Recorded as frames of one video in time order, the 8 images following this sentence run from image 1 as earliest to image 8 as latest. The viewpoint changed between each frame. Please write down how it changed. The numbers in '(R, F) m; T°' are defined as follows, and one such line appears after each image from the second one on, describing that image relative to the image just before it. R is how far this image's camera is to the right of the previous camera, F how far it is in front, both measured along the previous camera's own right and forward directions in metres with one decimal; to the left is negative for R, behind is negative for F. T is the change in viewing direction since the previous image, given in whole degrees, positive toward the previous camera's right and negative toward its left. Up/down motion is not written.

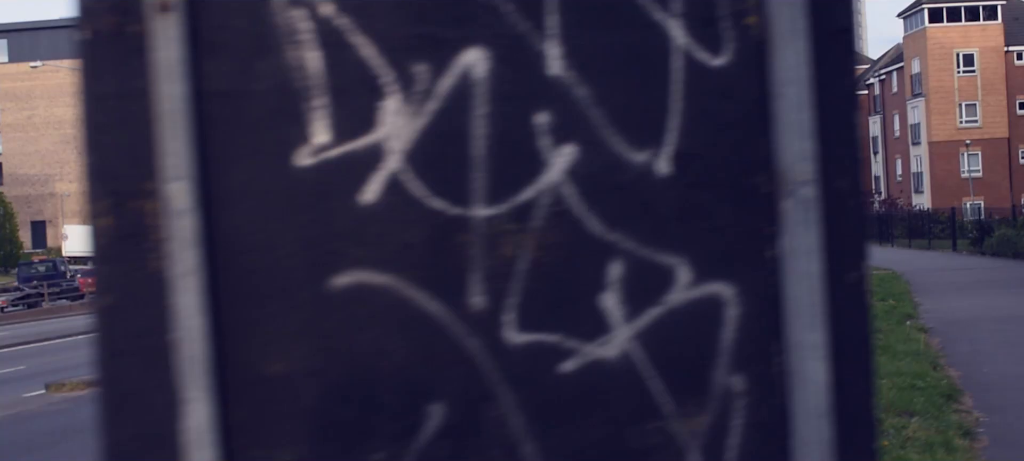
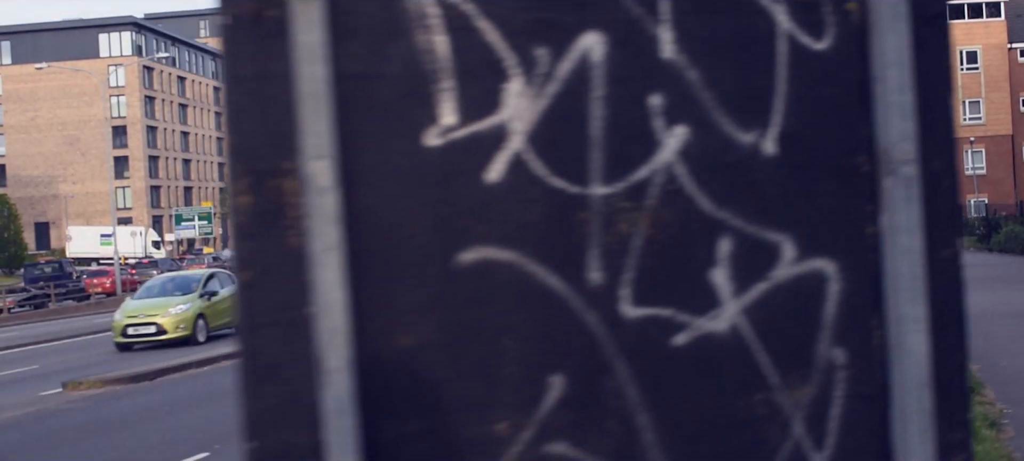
(-0.2, -0.1) m; 0°
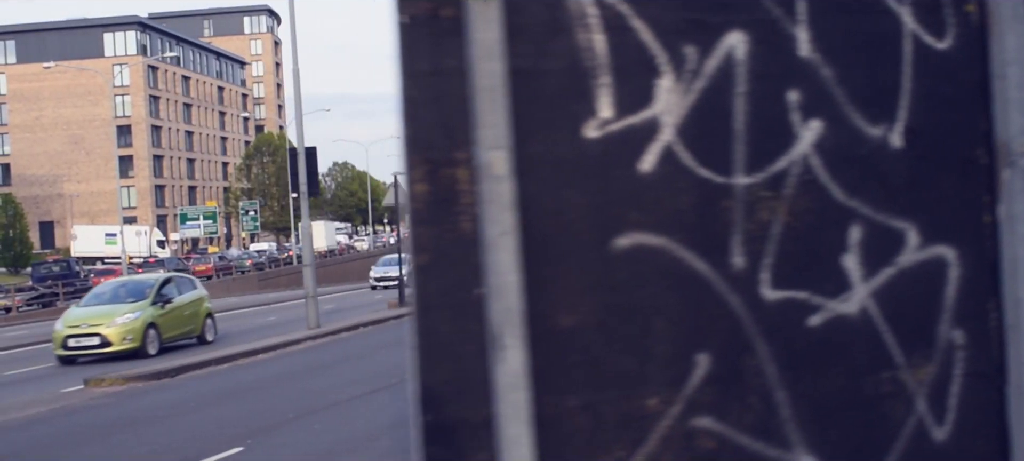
(-0.3, -0.1) m; 0°
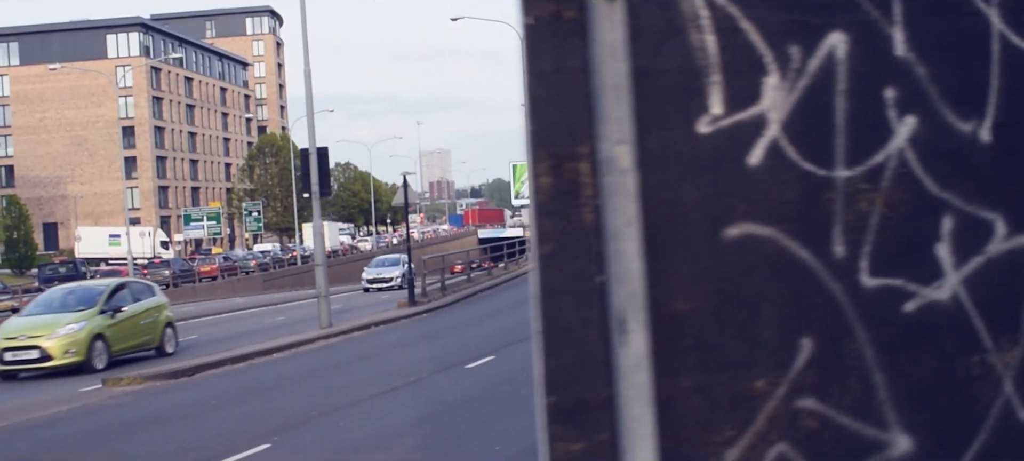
(-0.2, -0.1) m; 0°
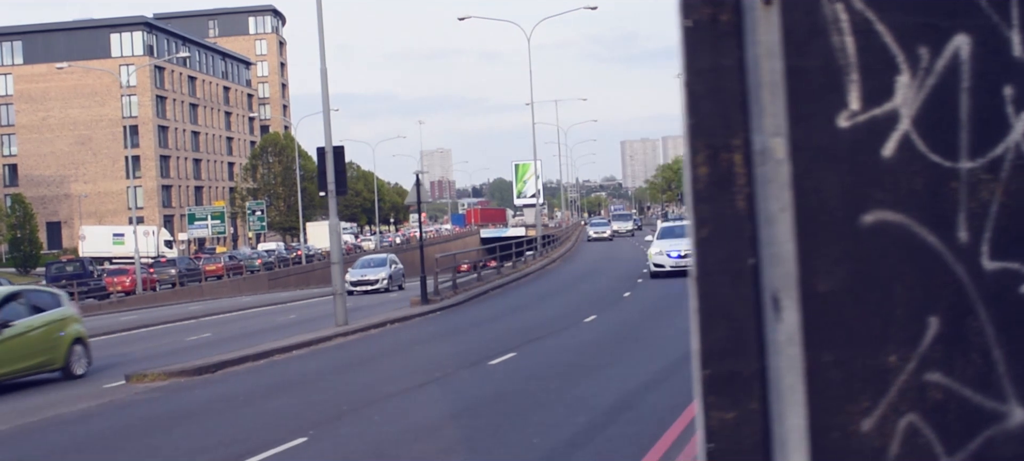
(-0.3, -0.2) m; 0°
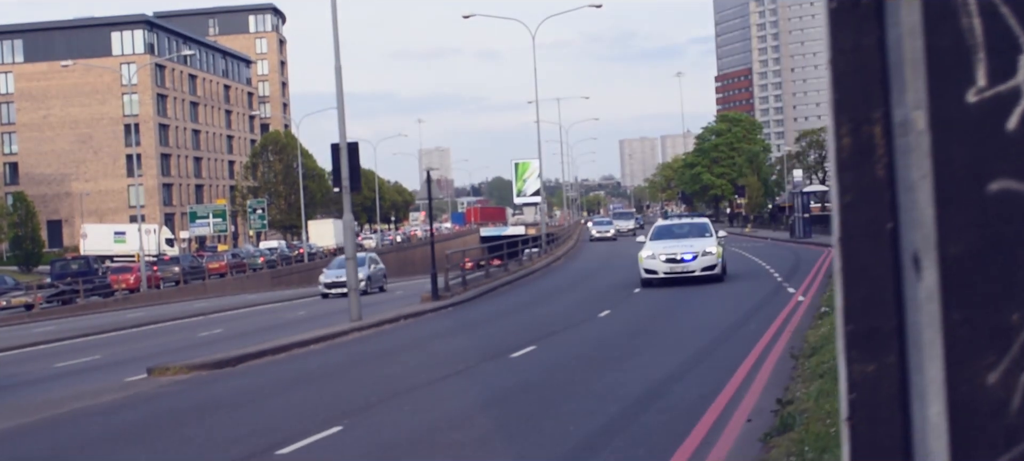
(-0.4, -0.2) m; 0°
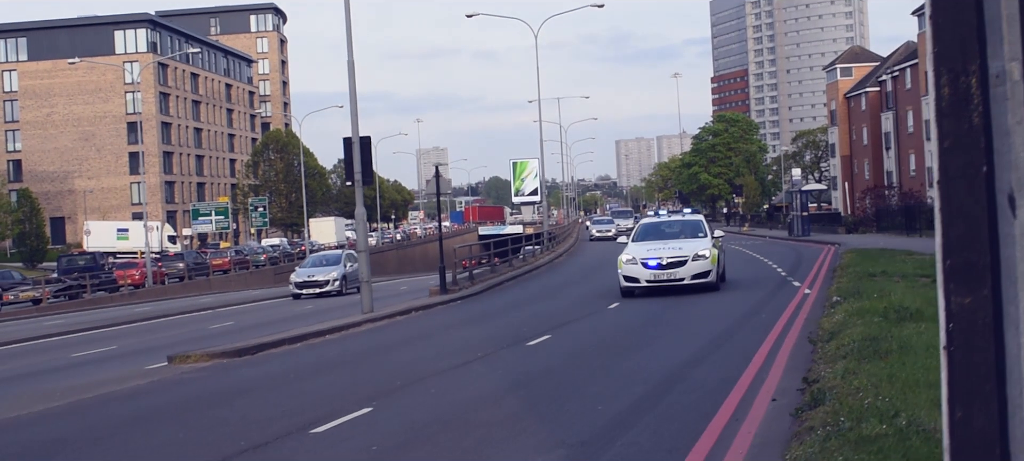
(-0.3, -0.2) m; 0°
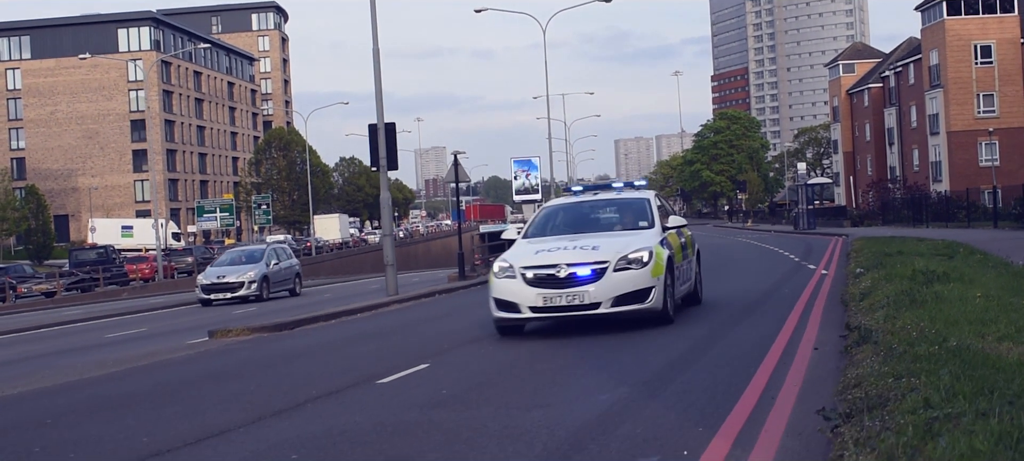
(-0.6, -0.6) m; 0°
